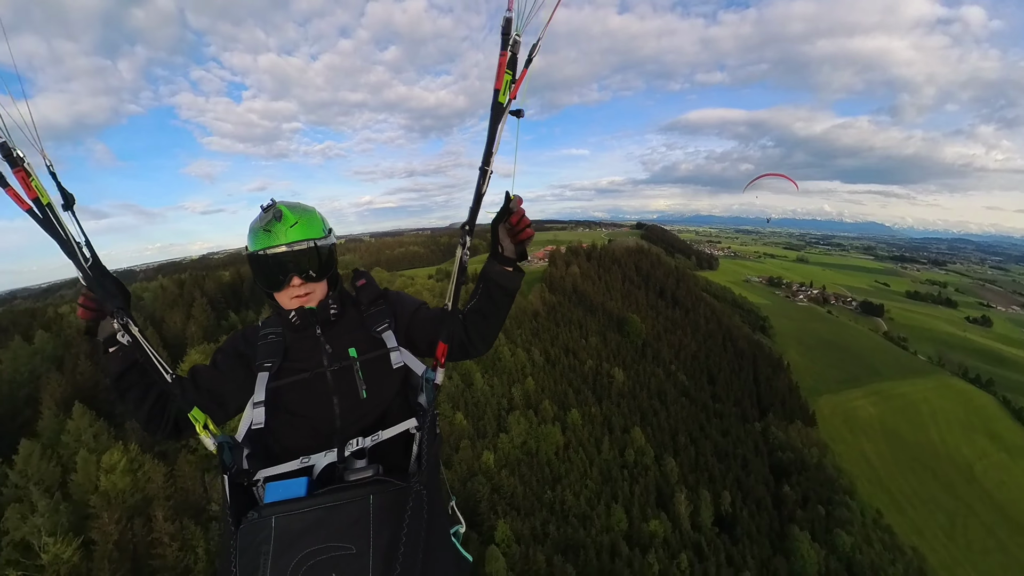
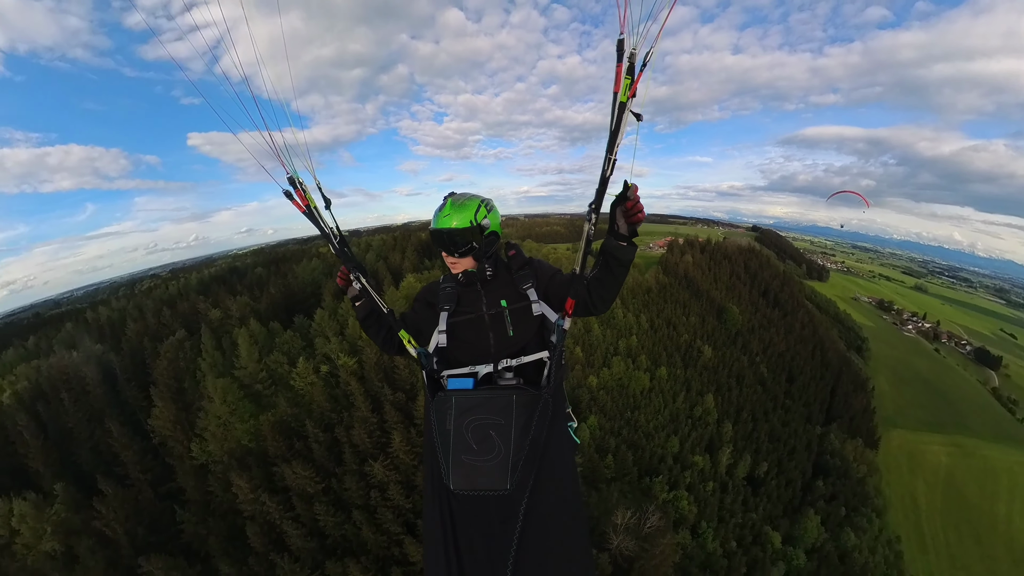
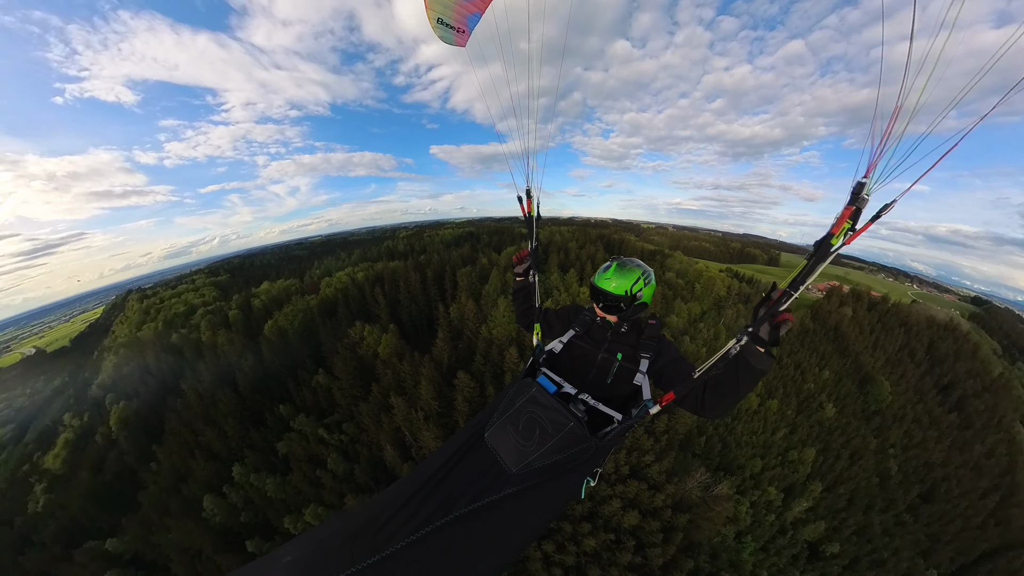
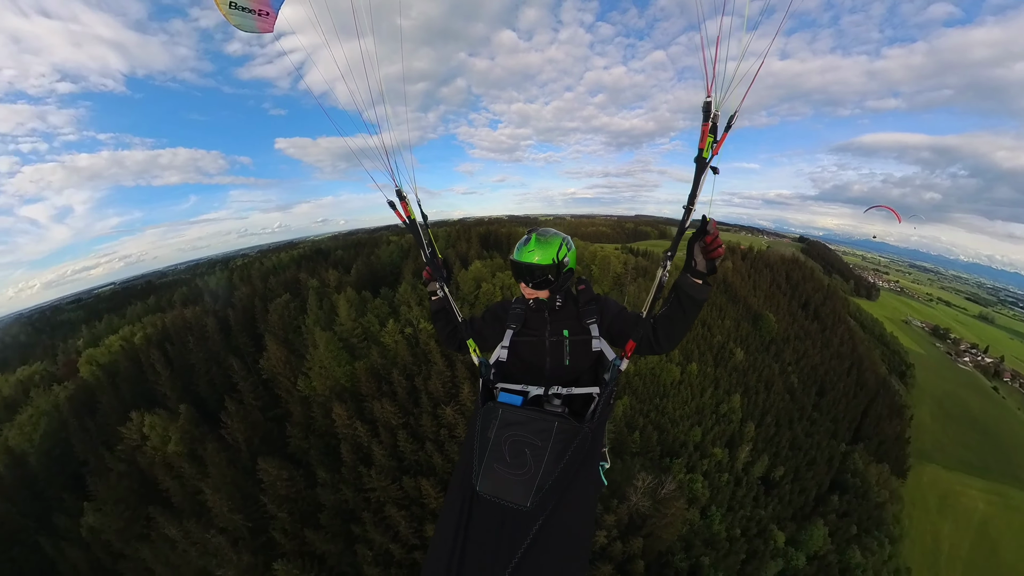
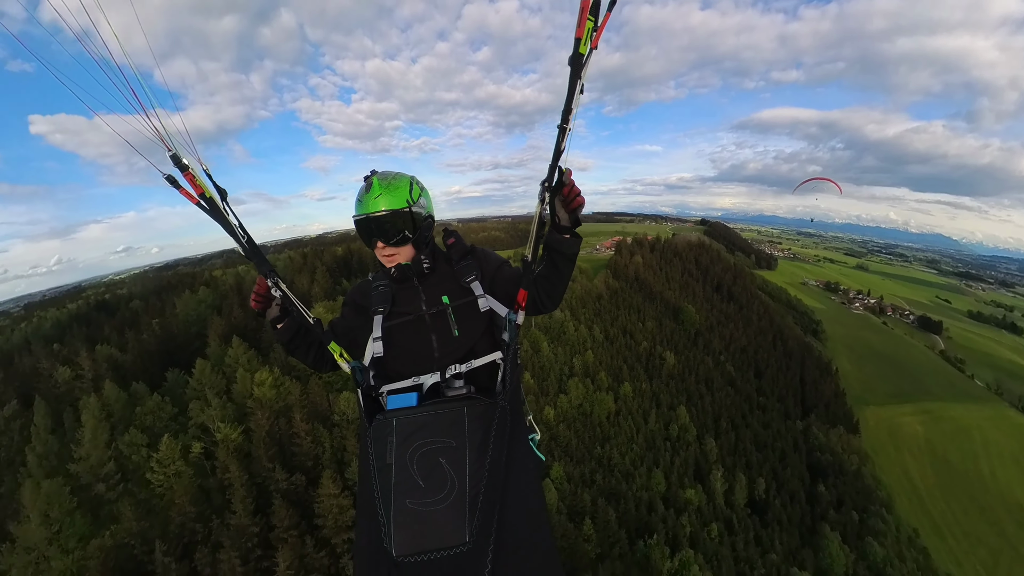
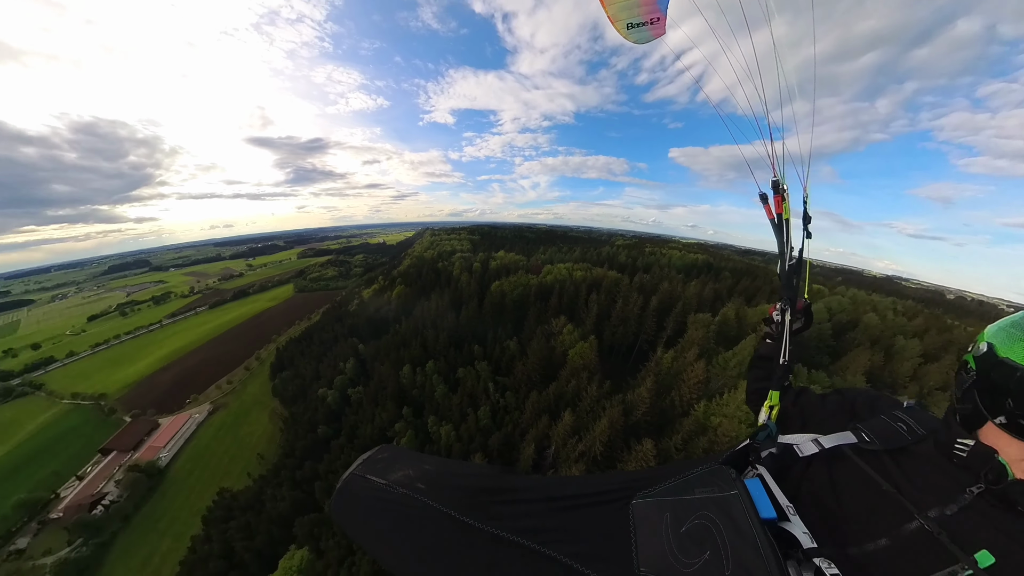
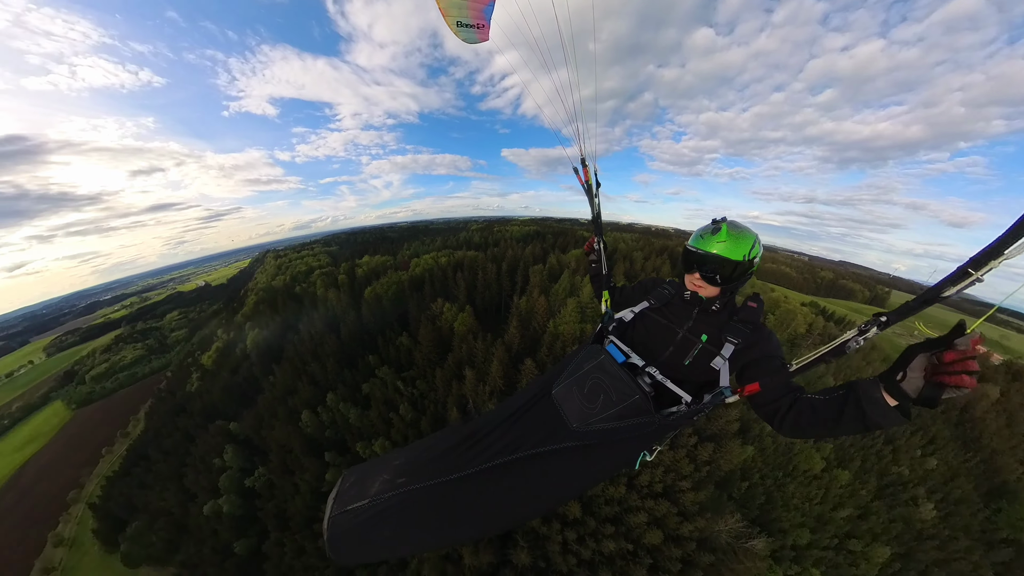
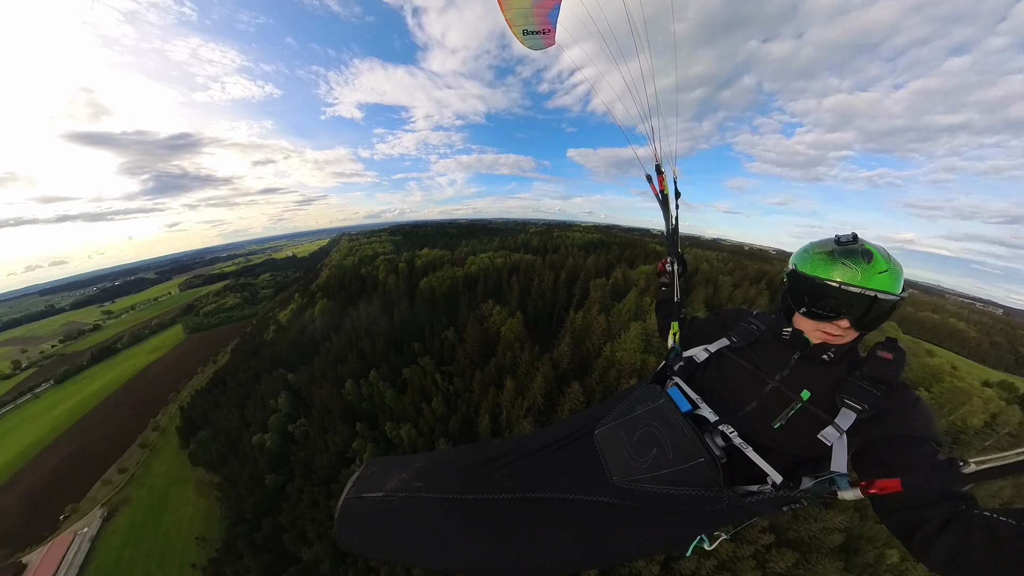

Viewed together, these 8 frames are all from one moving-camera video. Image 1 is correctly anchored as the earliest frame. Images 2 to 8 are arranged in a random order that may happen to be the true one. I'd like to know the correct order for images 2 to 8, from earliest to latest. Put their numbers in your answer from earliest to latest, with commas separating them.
5, 2, 4, 3, 7, 8, 6
